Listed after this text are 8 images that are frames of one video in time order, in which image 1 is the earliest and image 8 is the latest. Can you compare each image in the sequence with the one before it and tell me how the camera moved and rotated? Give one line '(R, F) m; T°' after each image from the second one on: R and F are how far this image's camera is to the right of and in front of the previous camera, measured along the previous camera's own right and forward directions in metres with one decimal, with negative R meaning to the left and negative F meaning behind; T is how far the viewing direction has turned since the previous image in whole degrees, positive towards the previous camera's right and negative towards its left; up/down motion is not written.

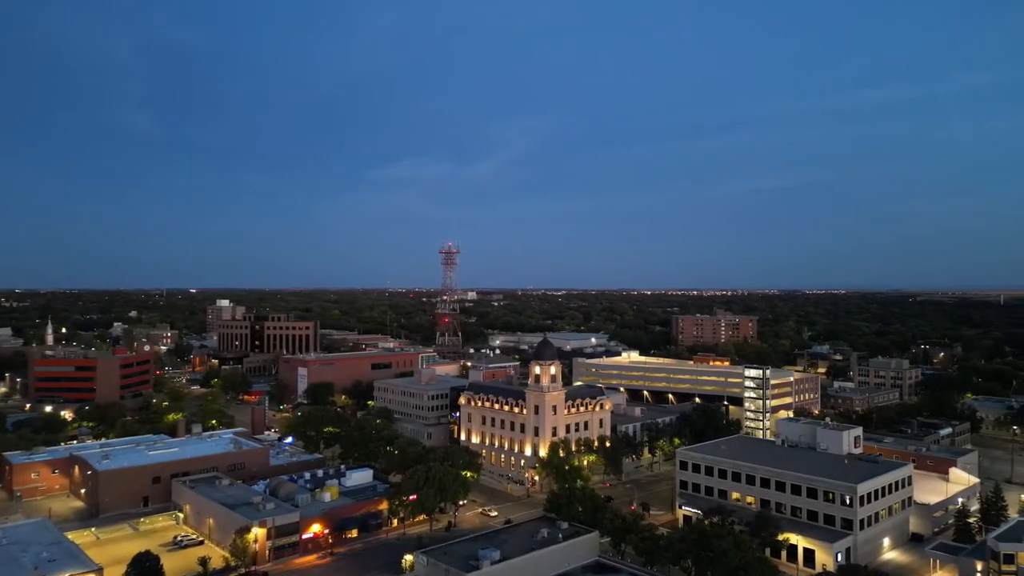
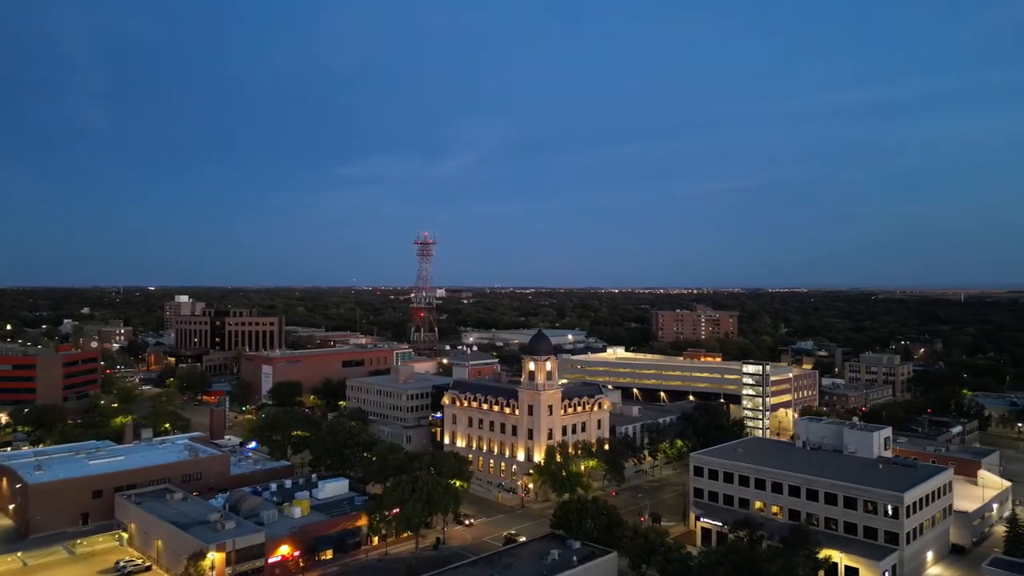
(-2.4, +7.0) m; +3°
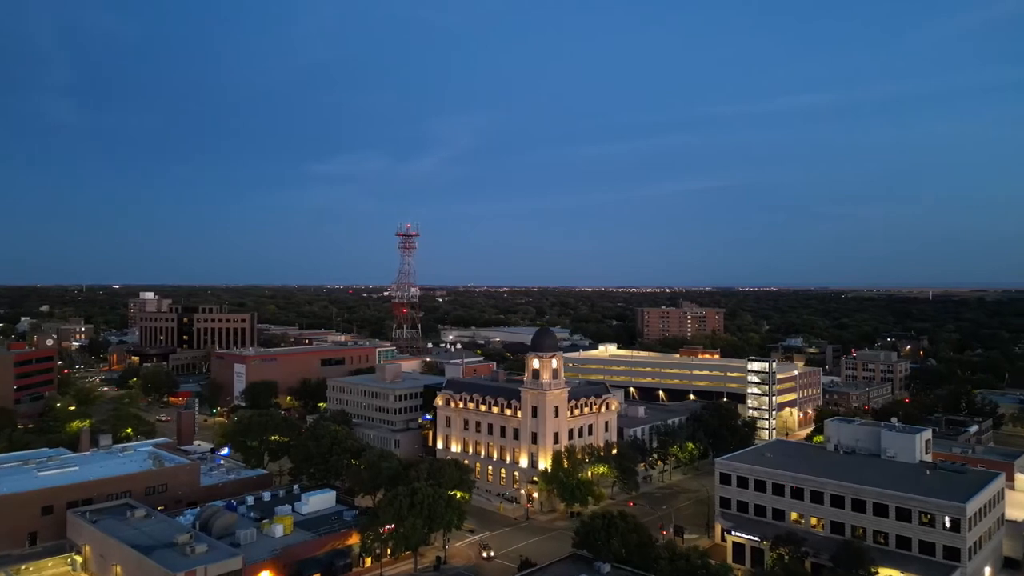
(-2.6, +5.7) m; +2°
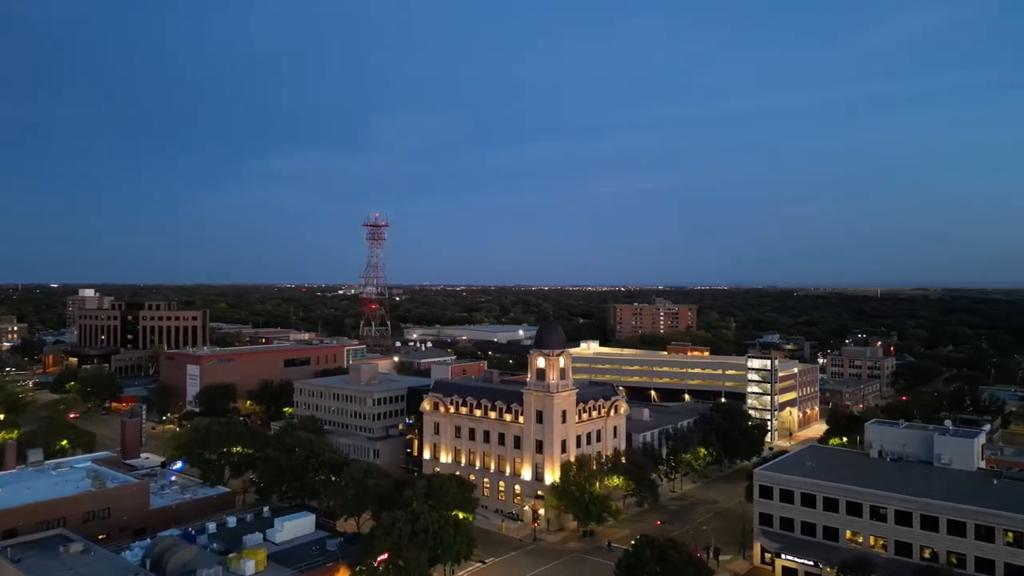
(-3.7, +7.1) m; +4°
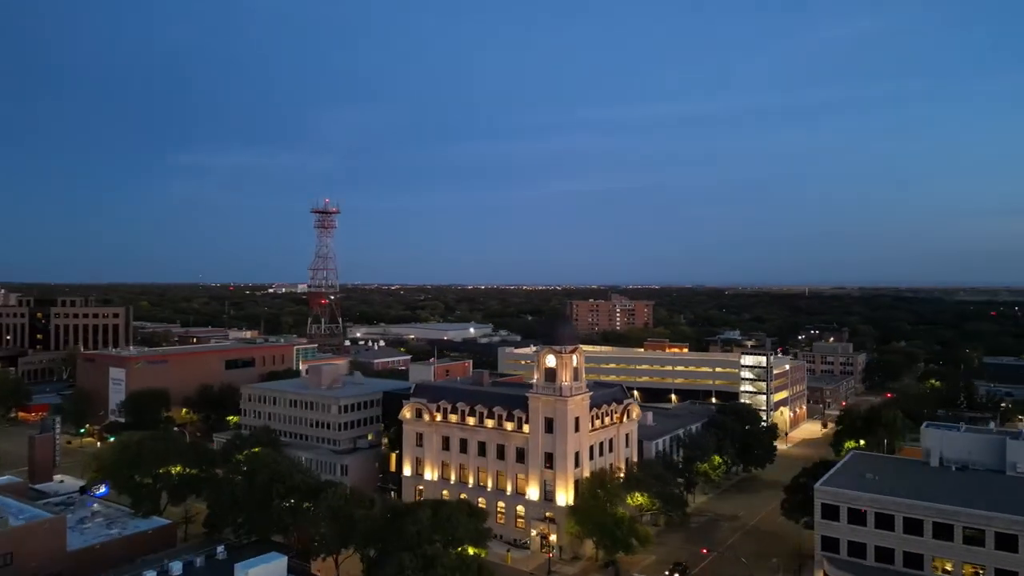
(-4.7, +8.2) m; +5°
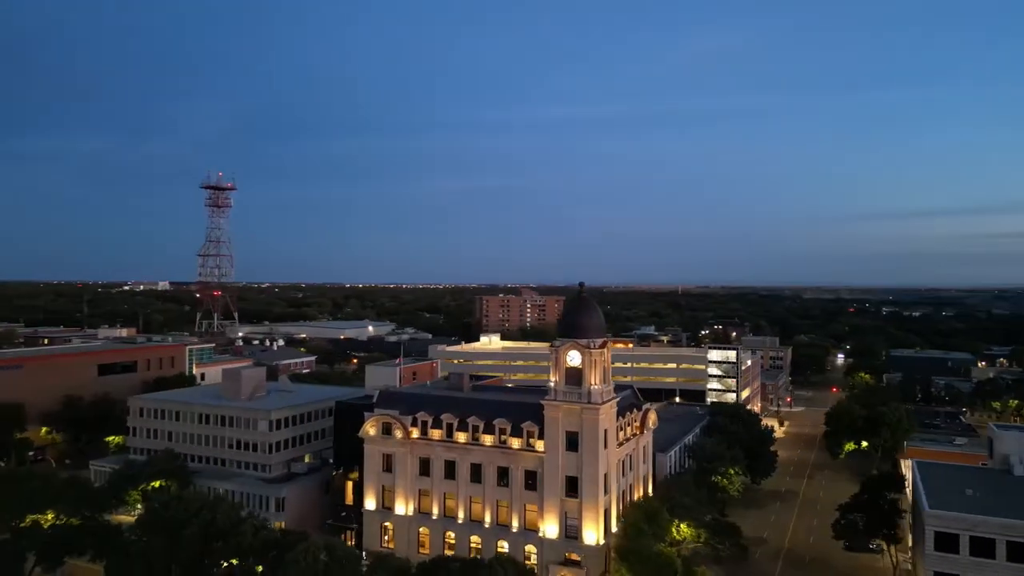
(-7.0, +10.8) m; +10°
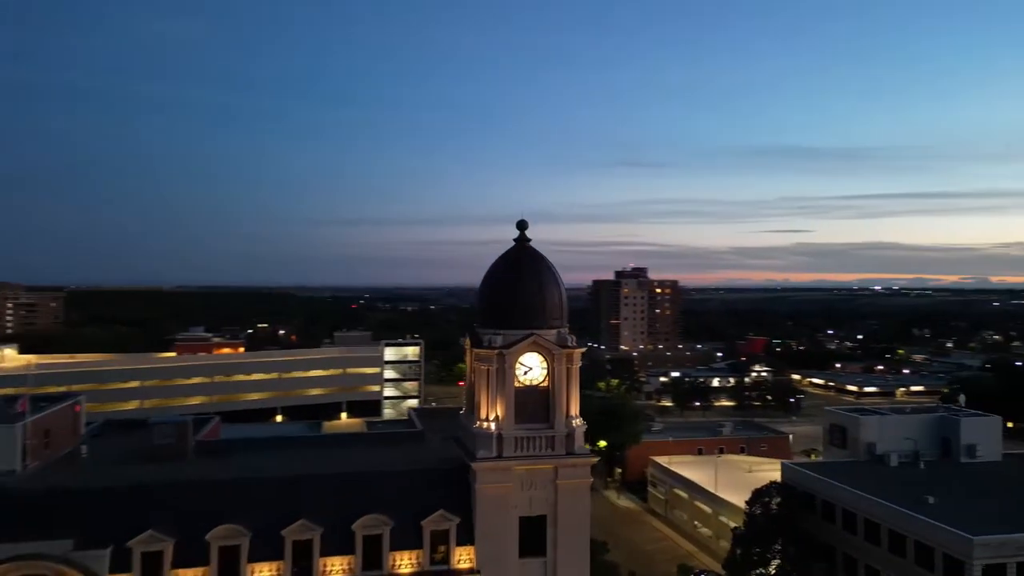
(-9.4, +22.3) m; +41°
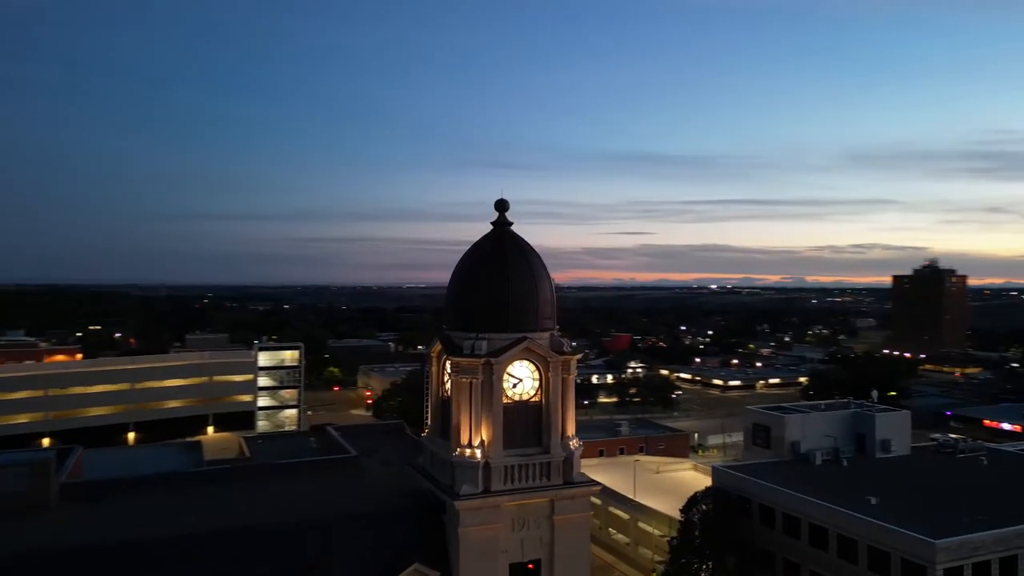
(-2.9, +3.6) m; +12°
